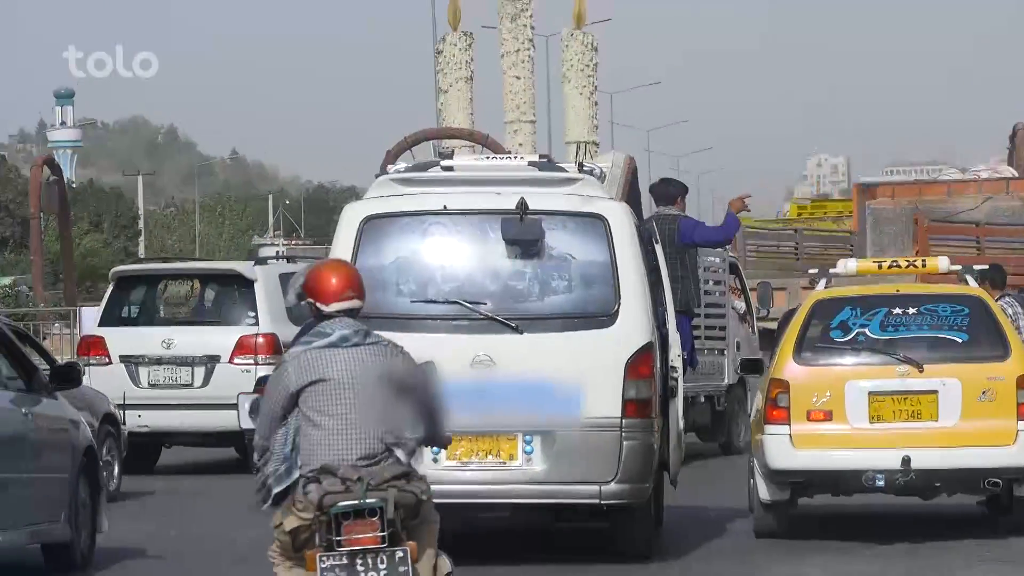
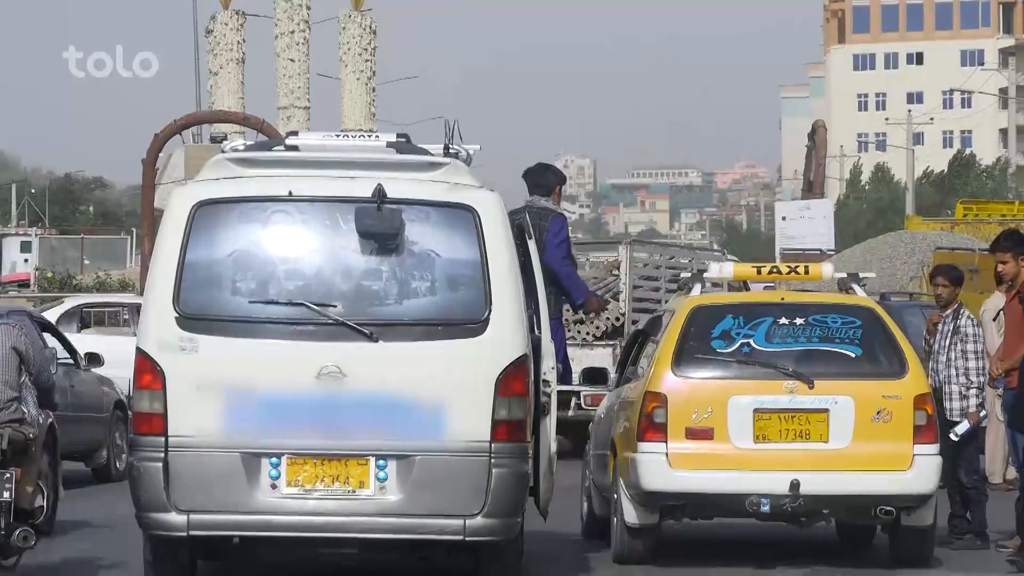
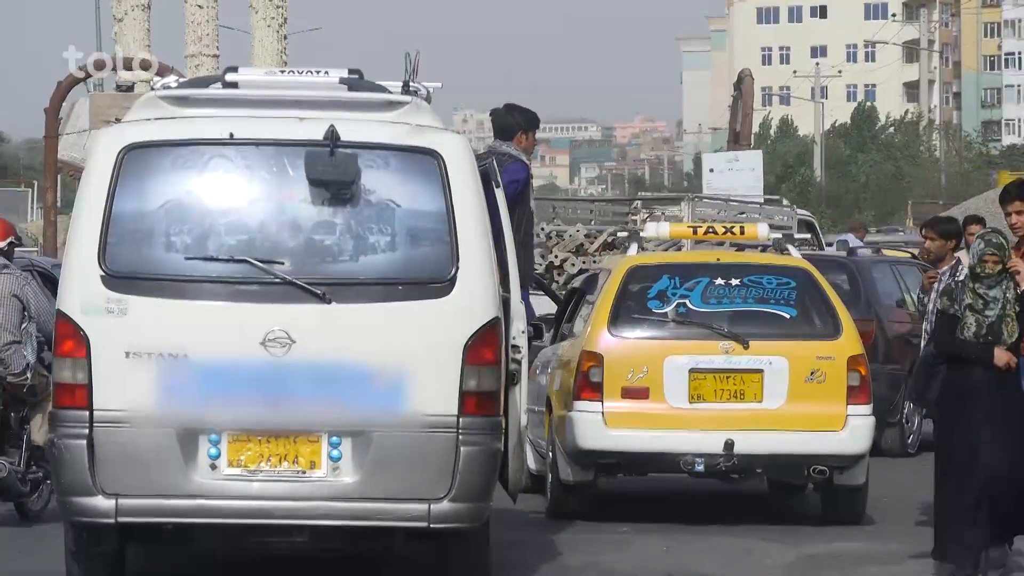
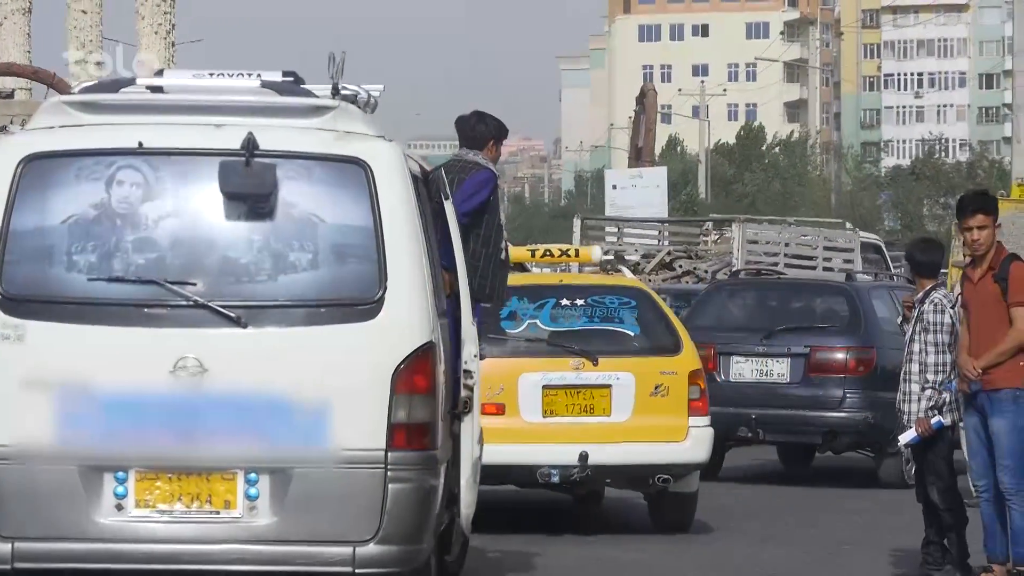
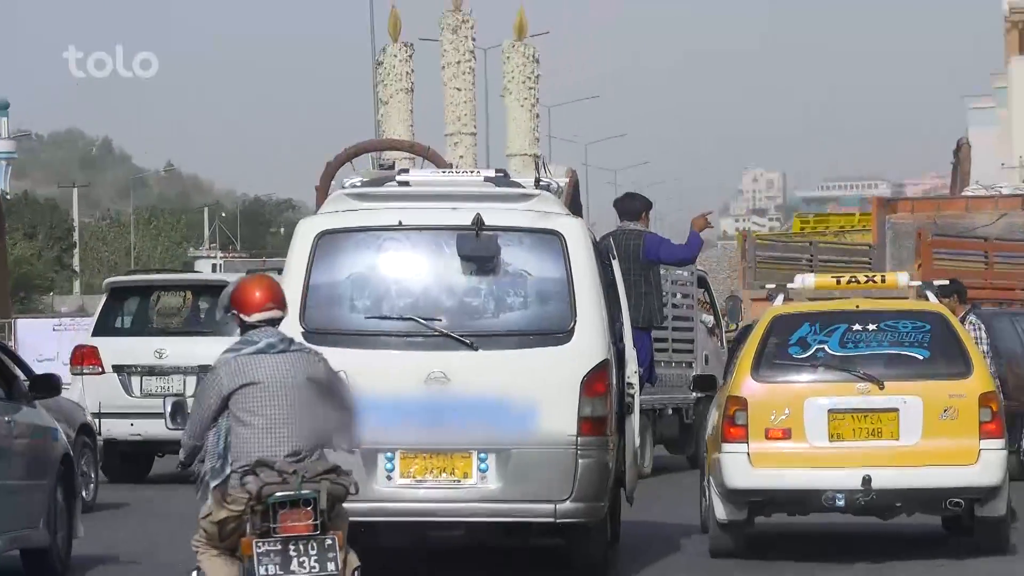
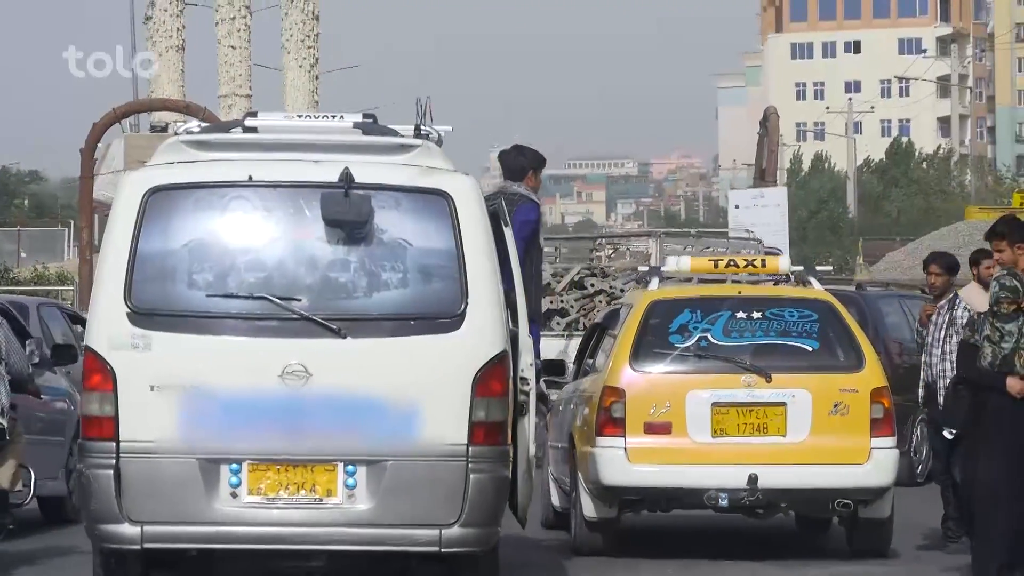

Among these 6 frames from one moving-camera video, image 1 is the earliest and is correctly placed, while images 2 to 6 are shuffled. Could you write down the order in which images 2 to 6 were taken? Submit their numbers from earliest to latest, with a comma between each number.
5, 2, 6, 3, 4
